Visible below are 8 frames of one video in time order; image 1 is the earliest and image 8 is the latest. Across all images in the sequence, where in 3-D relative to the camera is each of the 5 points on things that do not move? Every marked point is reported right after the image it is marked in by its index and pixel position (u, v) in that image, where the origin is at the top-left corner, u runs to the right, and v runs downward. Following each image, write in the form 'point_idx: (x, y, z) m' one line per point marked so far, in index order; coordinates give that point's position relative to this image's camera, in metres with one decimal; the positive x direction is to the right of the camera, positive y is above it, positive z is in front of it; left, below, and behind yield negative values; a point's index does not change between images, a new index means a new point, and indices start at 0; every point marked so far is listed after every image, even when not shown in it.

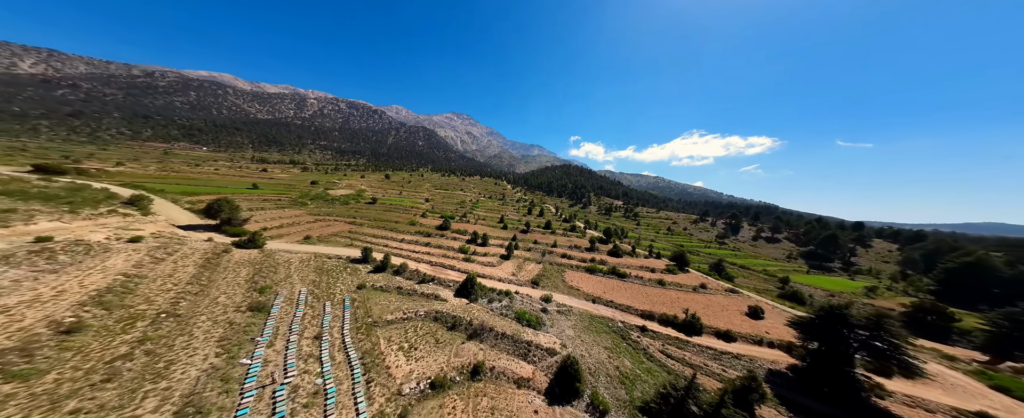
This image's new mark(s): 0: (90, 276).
0: (-36.9, -5.9, +18.9) m
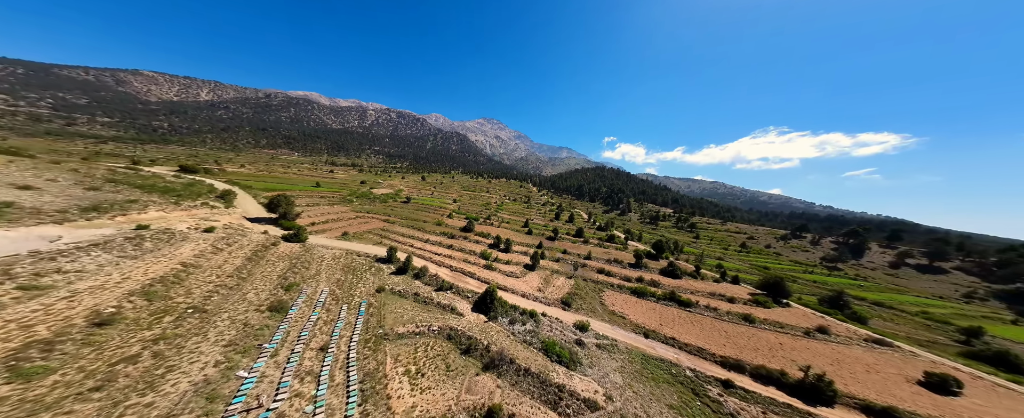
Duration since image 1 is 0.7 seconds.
0: (-34.6, -5.4, +21.1) m
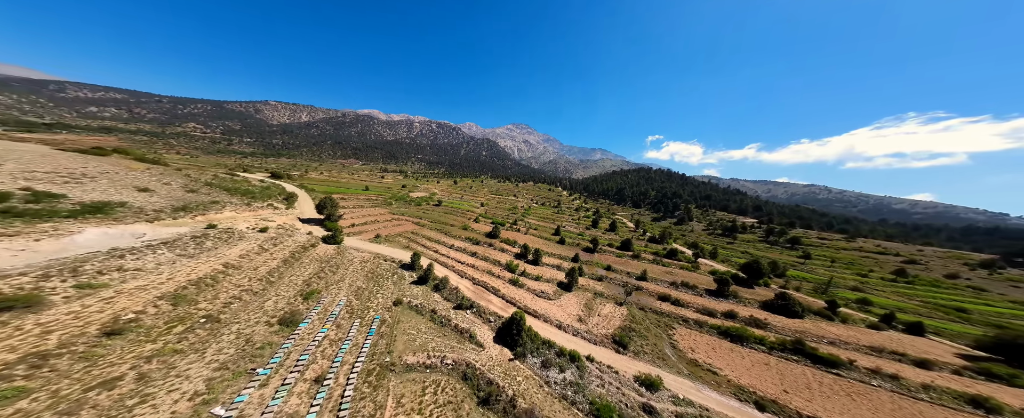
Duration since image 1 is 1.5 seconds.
0: (-31.7, -5.6, +22.3) m
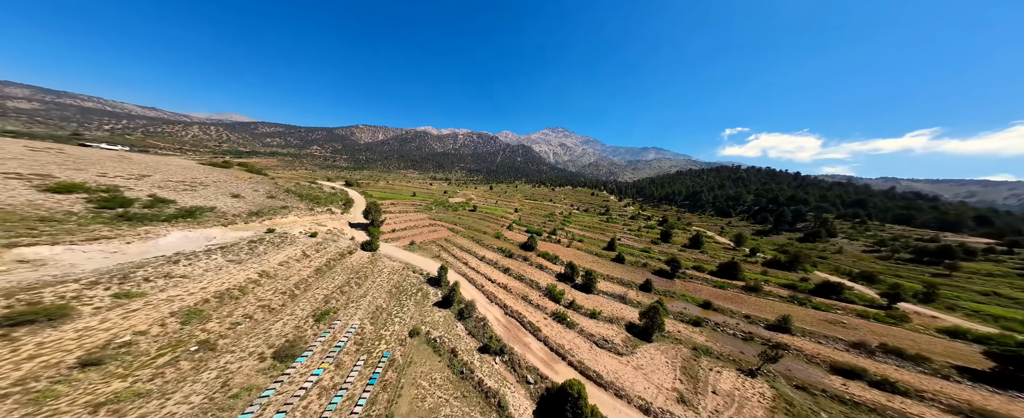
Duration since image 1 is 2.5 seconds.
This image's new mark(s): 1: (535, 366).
0: (-27.8, -6.3, +22.6) m
1: (+1.4, -9.9, +14.1) m
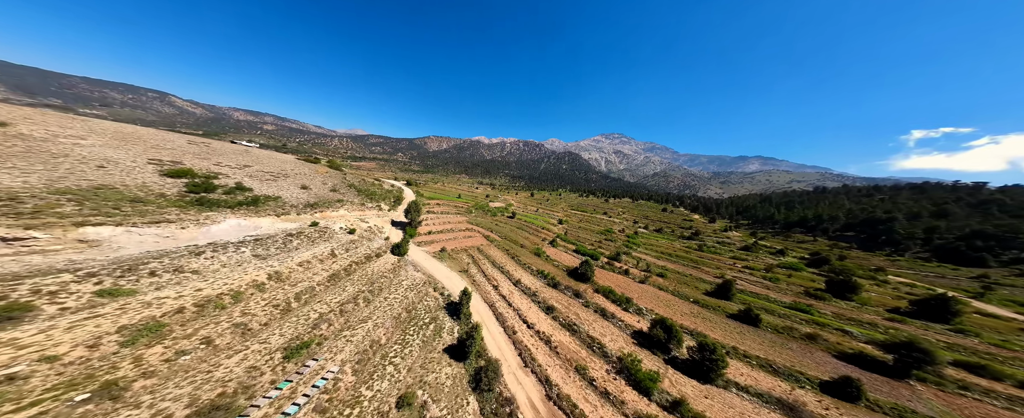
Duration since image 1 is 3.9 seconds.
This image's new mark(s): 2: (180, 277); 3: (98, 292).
0: (-23.9, -5.5, +20.7) m
1: (+2.7, -10.9, +6.6) m
2: (-25.1, -5.1, +16.5) m
3: (-25.1, -4.8, +13.2) m
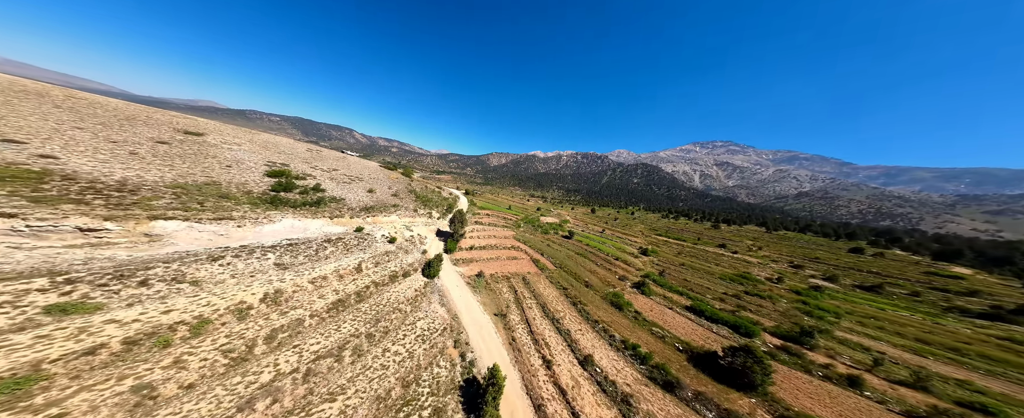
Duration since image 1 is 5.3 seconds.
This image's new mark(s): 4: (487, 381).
0: (-19.8, -5.8, +17.7) m
1: (+2.0, -11.9, -3.0) m
2: (-22.0, -5.0, +13.9) m
3: (-22.8, -4.6, +10.7) m
4: (-1.8, -9.9, +11.3) m
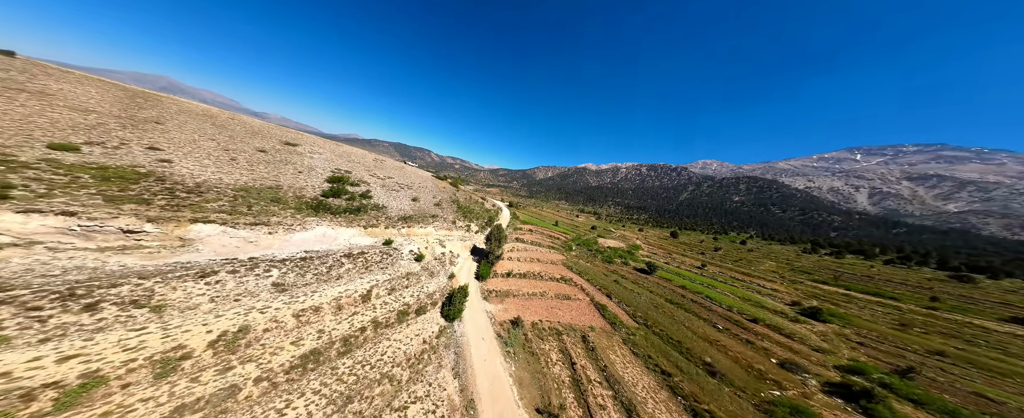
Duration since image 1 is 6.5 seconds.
0: (-17.1, -6.5, +14.0) m
1: (-0.9, -12.4, -11.3) m
2: (-20.0, -5.4, +10.9) m
3: (-21.4, -4.7, +7.9) m
4: (-1.2, -11.1, +3.5) m
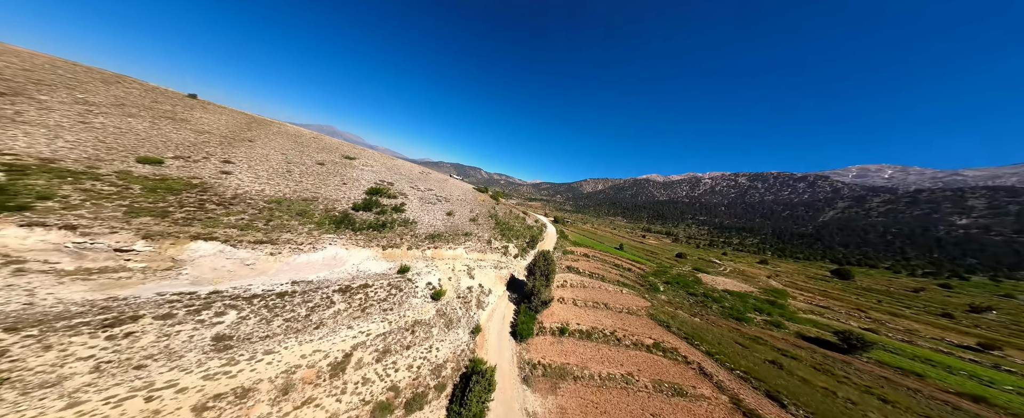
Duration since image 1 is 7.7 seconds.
0: (-15.1, -7.7, +8.6) m
1: (-4.6, -12.5, -19.8) m
2: (-18.6, -6.3, +6.2) m
3: (-20.5, -5.4, +3.6) m
4: (-1.9, -12.0, -5.2) m
